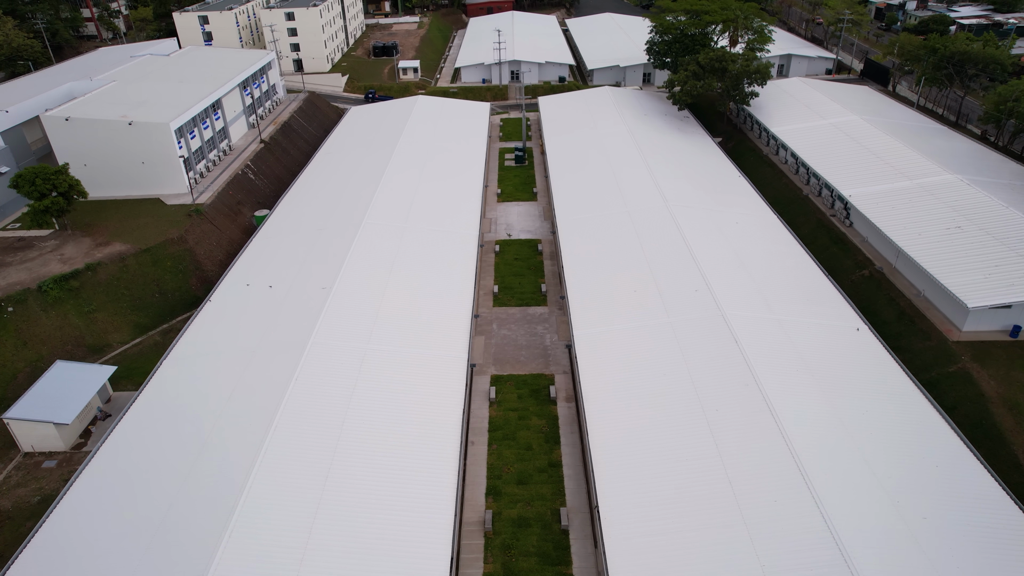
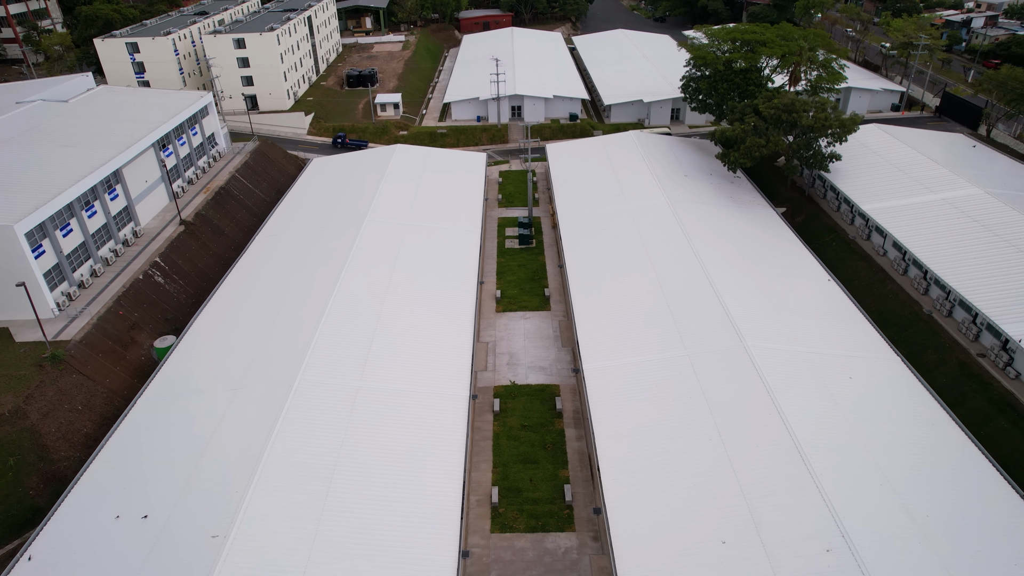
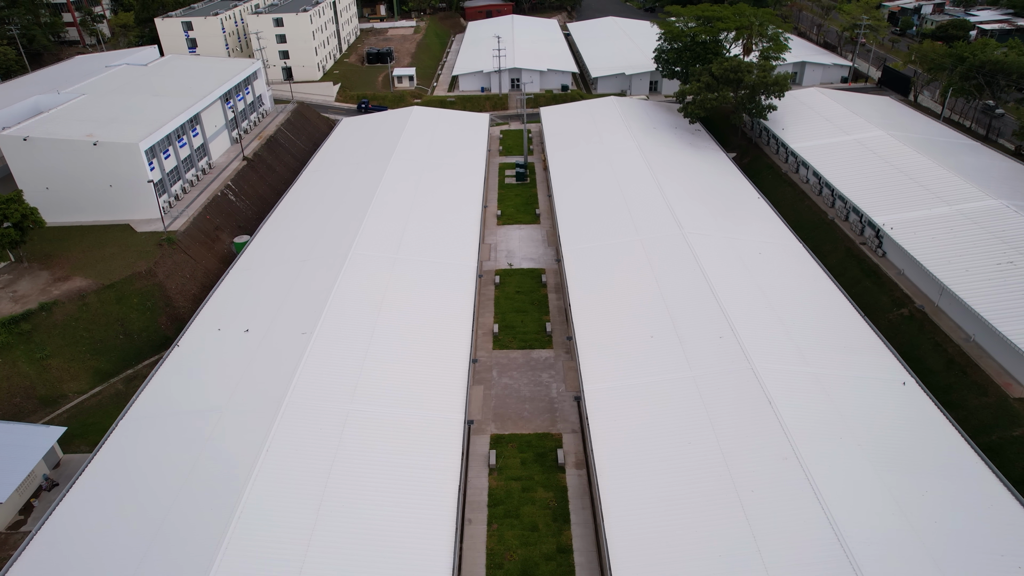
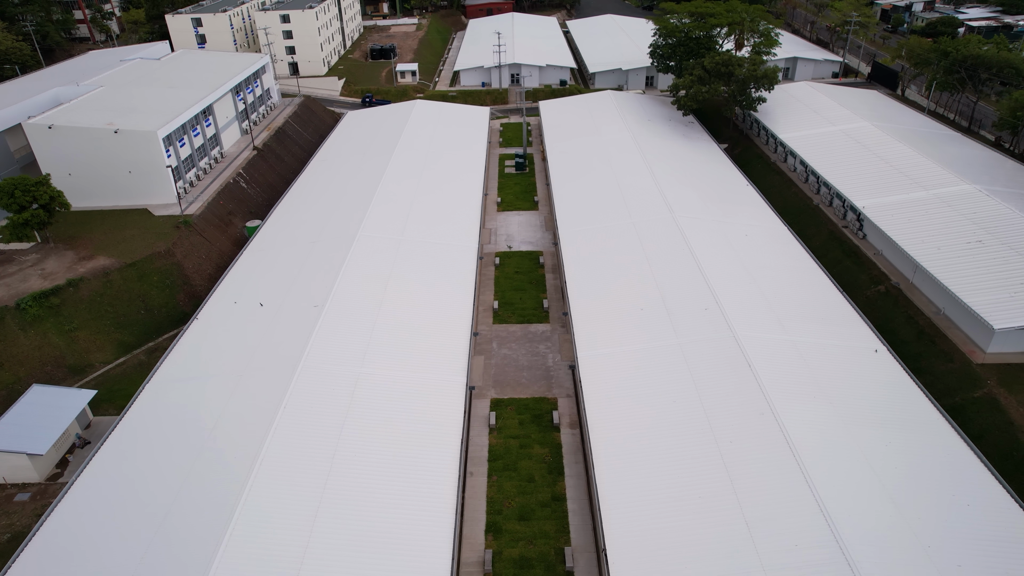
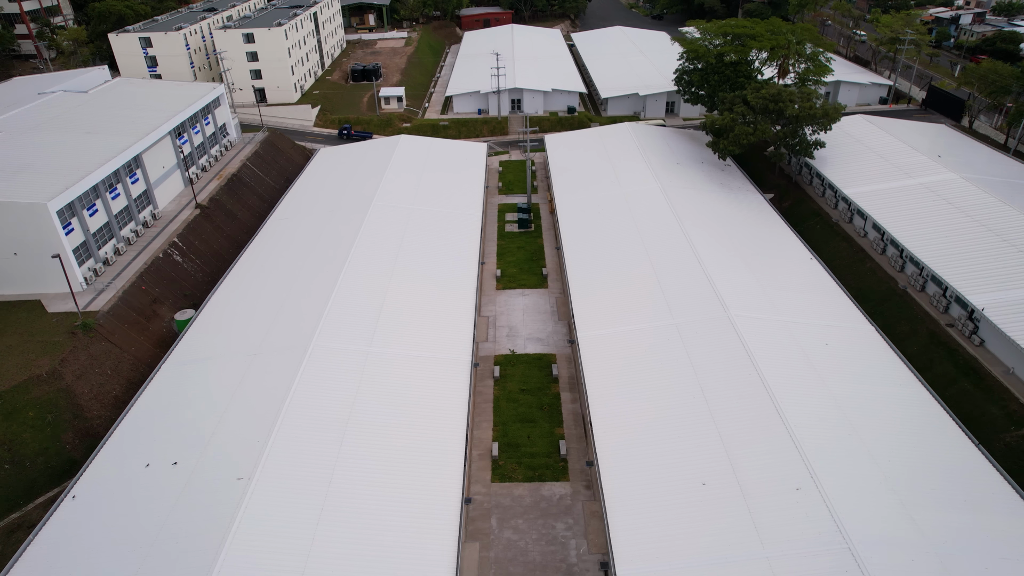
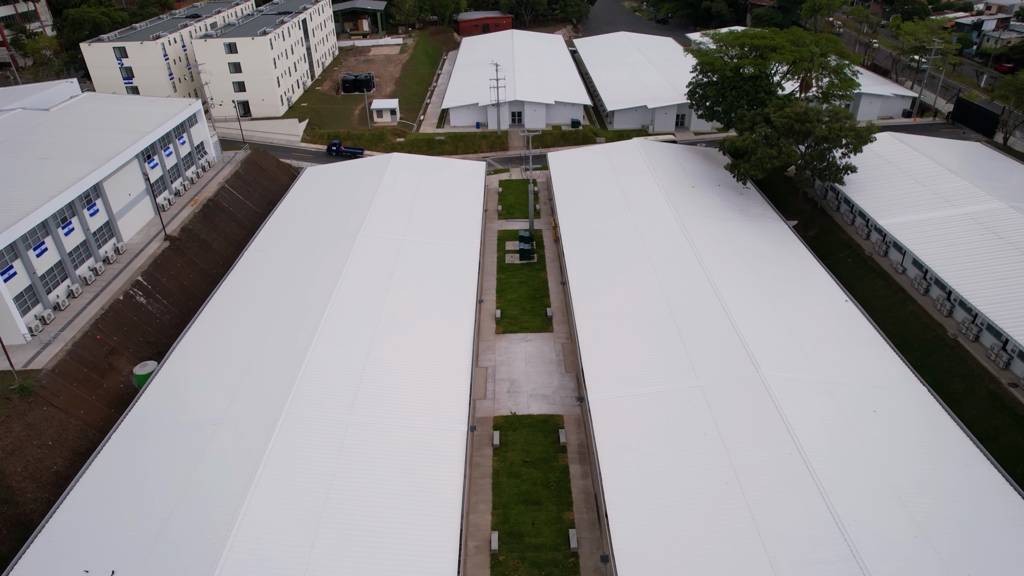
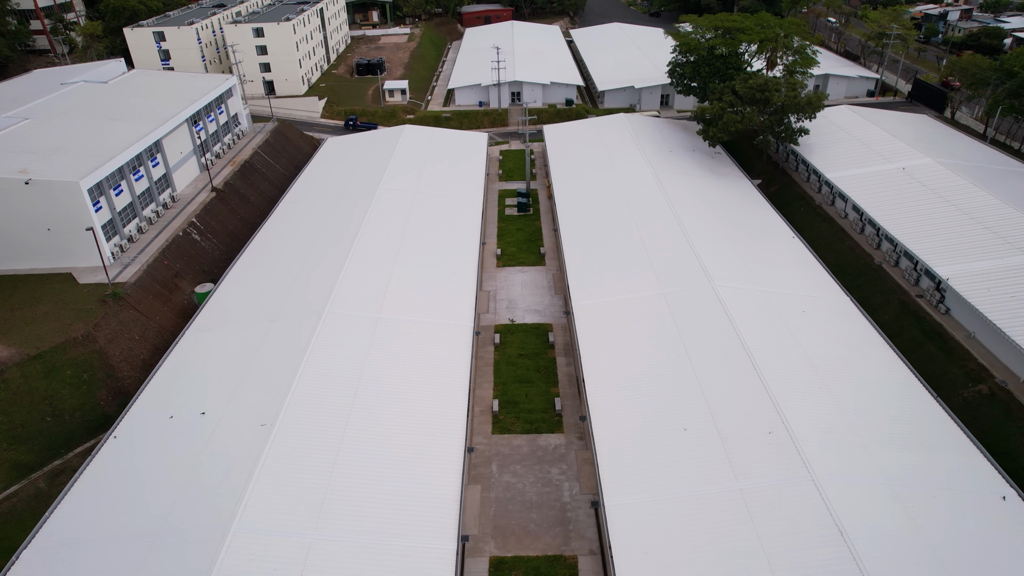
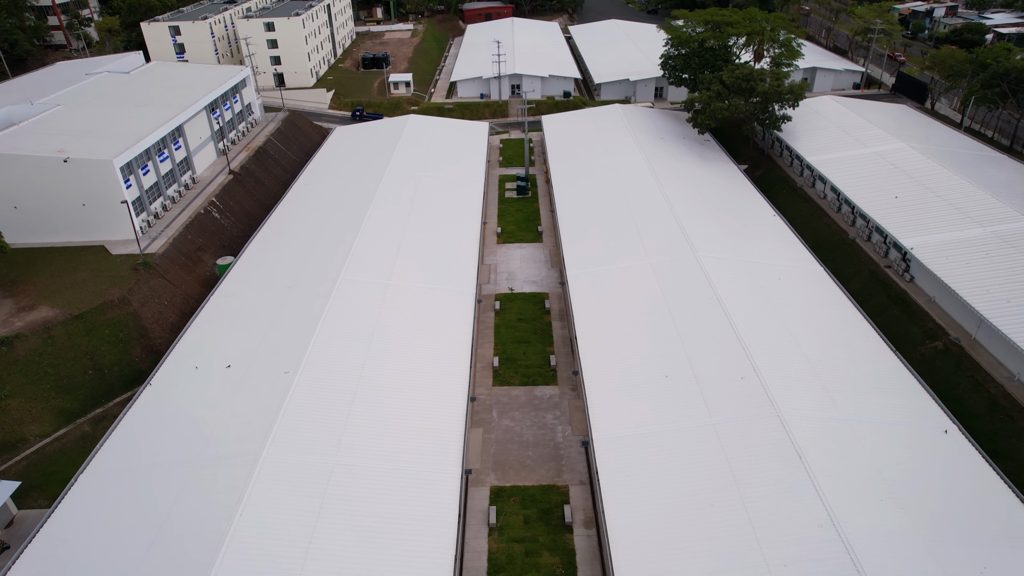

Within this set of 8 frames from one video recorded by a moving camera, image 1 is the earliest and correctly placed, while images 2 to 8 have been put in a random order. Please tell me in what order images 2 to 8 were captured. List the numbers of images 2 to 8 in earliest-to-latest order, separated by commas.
4, 3, 8, 7, 5, 2, 6
